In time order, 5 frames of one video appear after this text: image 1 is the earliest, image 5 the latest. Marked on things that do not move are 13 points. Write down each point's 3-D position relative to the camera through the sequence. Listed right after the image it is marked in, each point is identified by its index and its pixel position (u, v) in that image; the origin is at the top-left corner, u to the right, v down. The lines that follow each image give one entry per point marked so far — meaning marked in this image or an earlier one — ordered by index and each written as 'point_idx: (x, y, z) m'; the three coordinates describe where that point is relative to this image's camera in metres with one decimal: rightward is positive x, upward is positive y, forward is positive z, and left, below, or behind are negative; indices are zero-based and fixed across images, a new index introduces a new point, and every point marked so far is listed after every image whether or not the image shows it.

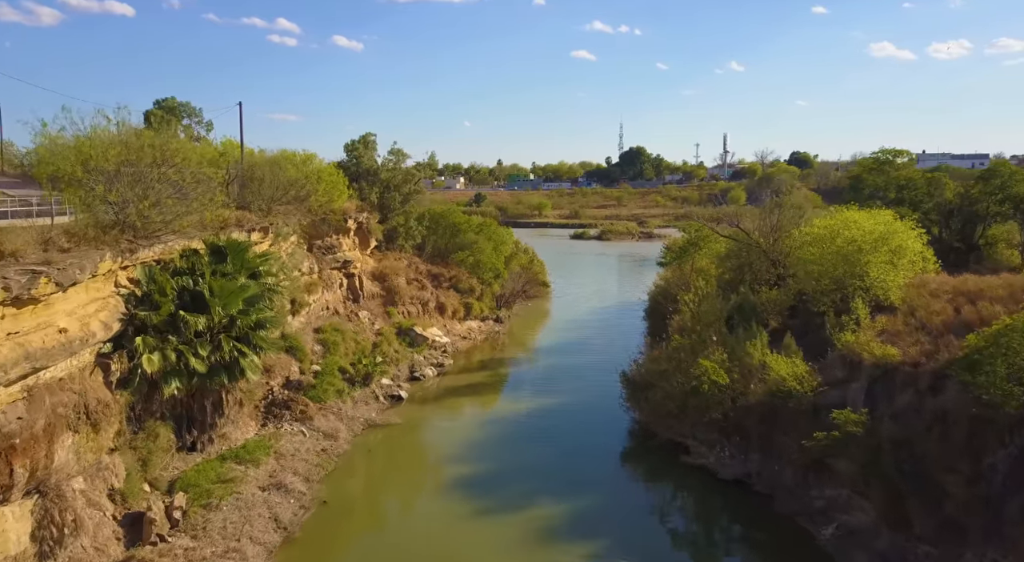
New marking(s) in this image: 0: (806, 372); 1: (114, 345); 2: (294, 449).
0: (+7.0, -2.2, +17.8) m
1: (-8.6, -1.4, +16.0) m
2: (-5.8, -4.5, +19.7) m
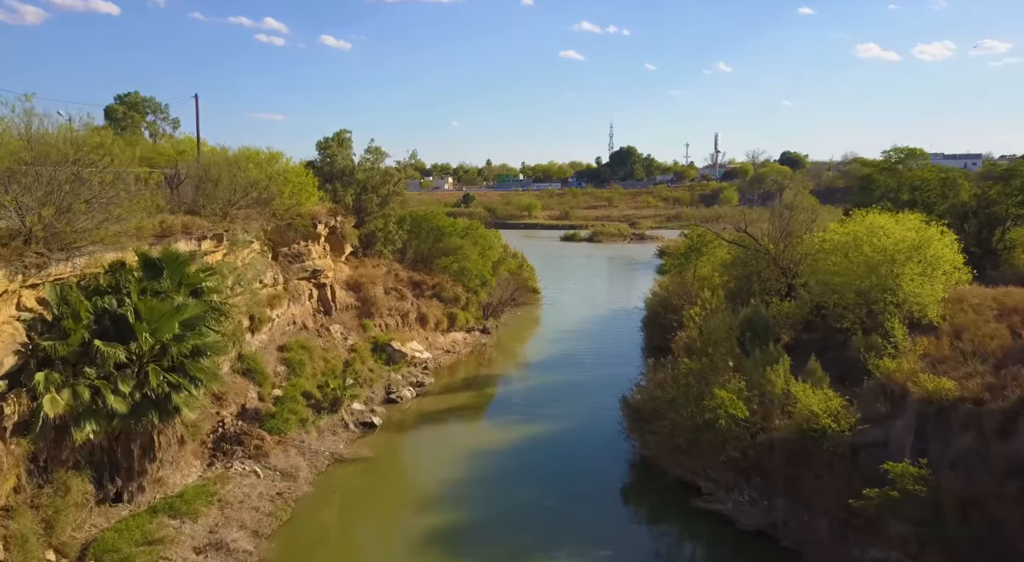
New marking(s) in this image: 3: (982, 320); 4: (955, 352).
0: (+6.7, -2.6, +15.1) m
1: (-8.8, -1.8, +13.1) m
2: (-6.1, -4.9, +16.9) m
3: (+10.9, -0.9, +17.2) m
4: (+9.5, -1.5, +15.9) m
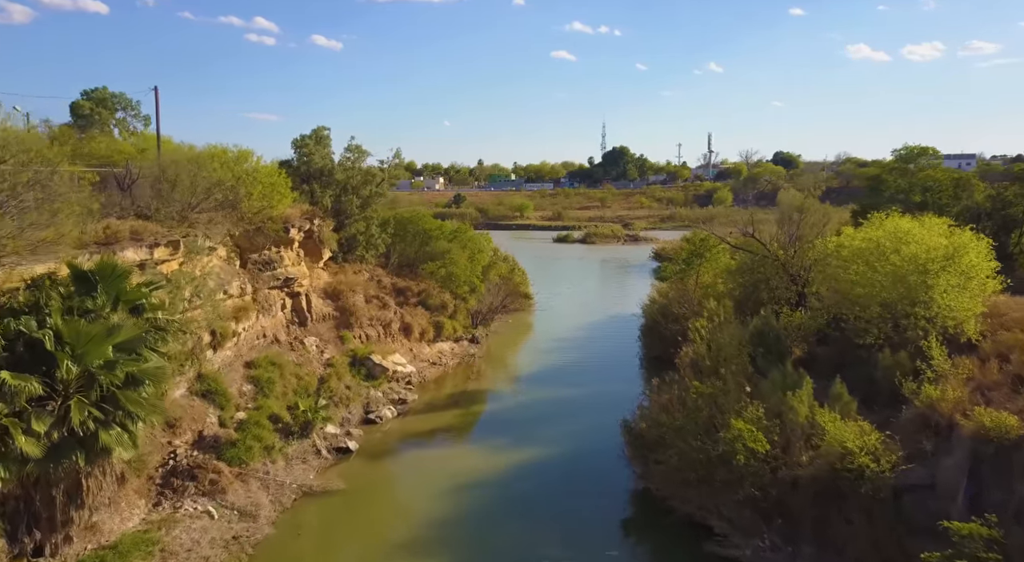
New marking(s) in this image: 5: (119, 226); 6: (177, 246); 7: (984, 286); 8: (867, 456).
0: (+6.5, -2.8, +13.1) m
1: (-9.0, -2.1, +10.9) m
2: (-6.4, -5.2, +14.8) m
3: (+10.7, -1.2, +15.2) m
4: (+9.3, -1.8, +13.9) m
5: (-9.6, +1.4, +18.2) m
6: (-8.8, +0.9, +19.3) m
7: (+11.6, -0.1, +18.2) m
8: (+6.2, -3.1, +12.9) m
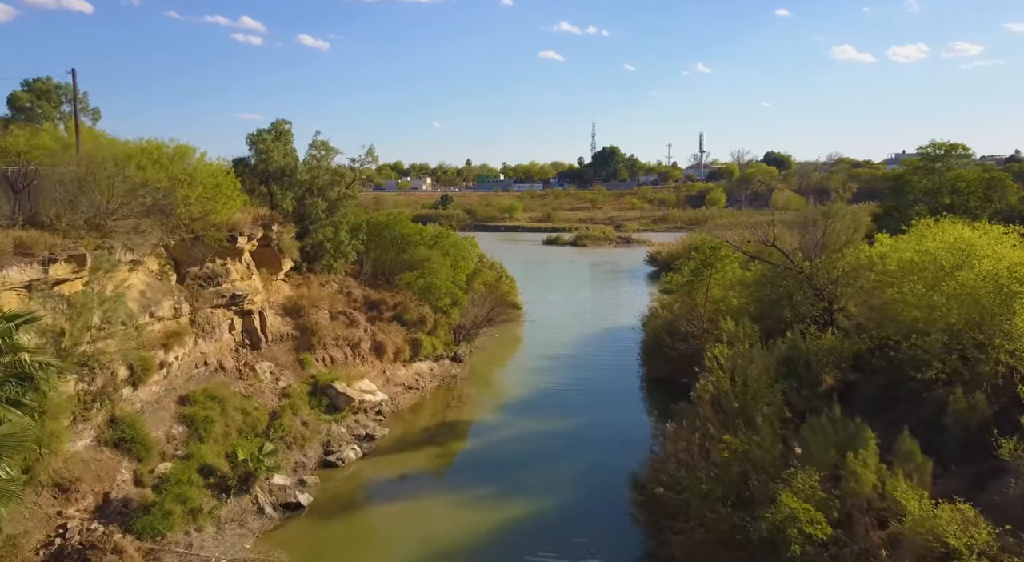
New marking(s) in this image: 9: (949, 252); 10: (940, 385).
0: (+6.2, -3.3, +9.7) m
1: (-9.3, -2.6, +7.3) m
2: (-6.7, -5.7, +11.1) m
3: (+10.4, -1.6, +11.9) m
4: (+9.0, -2.2, +10.5) m
5: (-9.9, +0.9, +14.5) m
6: (-9.2, +0.4, +15.6) m
7: (+11.3, -0.5, +14.8) m
8: (+6.0, -3.5, +9.5) m
9: (+9.4, +0.6, +15.6) m
10: (+8.7, -2.2, +15.4) m
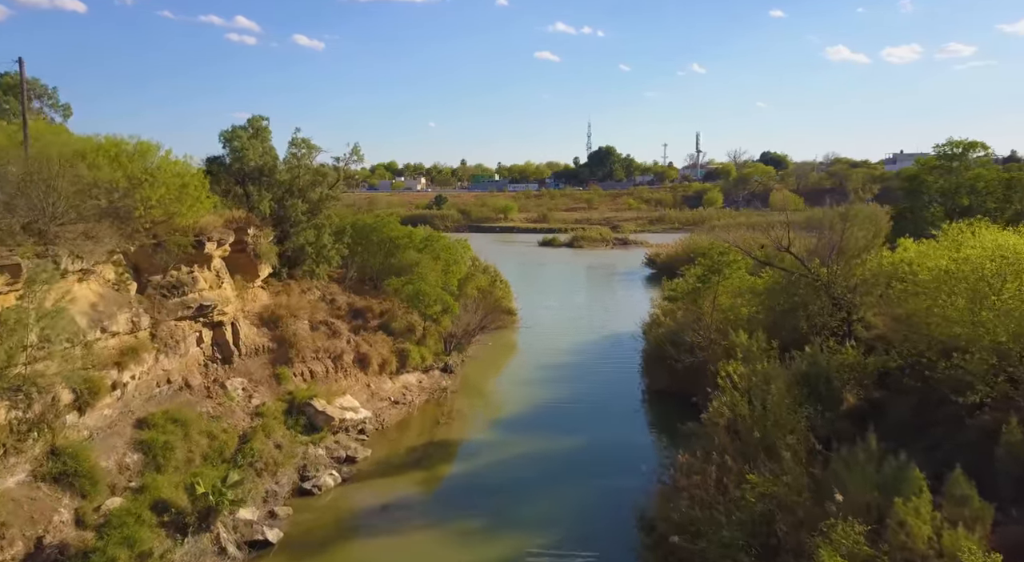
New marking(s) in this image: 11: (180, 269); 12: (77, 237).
0: (+6.1, -3.5, +7.9) m
1: (-9.4, -2.8, +5.4) m
2: (-6.8, -5.9, +9.3) m
3: (+10.2, -1.8, +10.1) m
4: (+8.9, -2.4, +8.8) m
5: (-10.1, +0.7, +12.7) m
6: (-9.3, +0.2, +13.8) m
7: (+11.1, -0.7, +13.1) m
8: (+5.8, -3.8, +7.7) m
9: (+9.2, +0.4, +13.9) m
10: (+8.5, -2.4, +13.7) m
11: (-8.8, +0.3, +19.6) m
12: (-9.6, +1.0, +16.5) m
